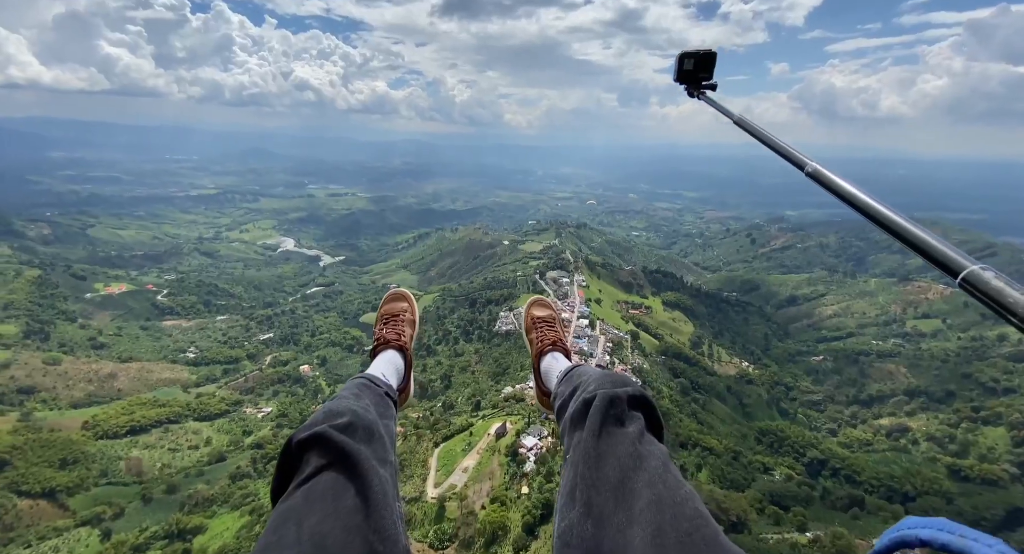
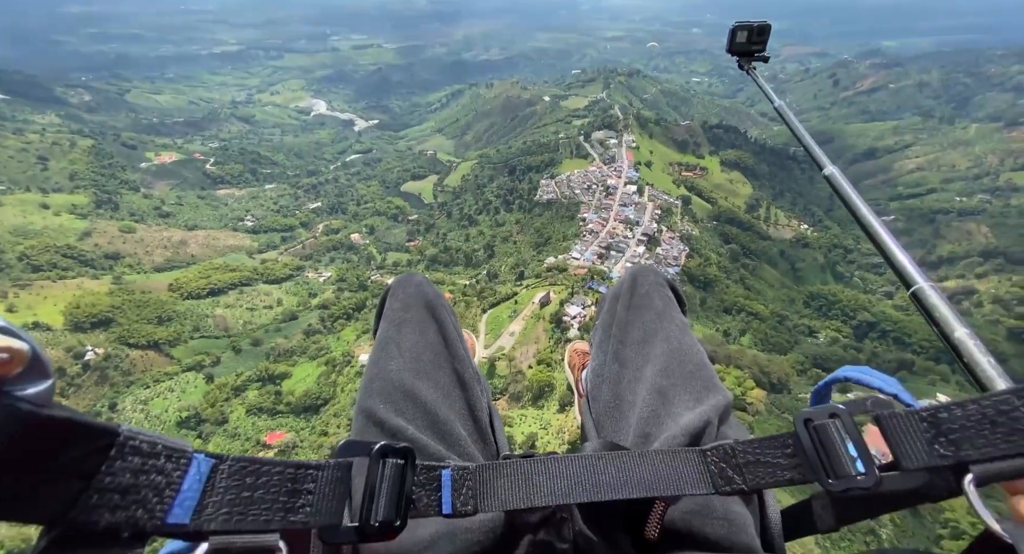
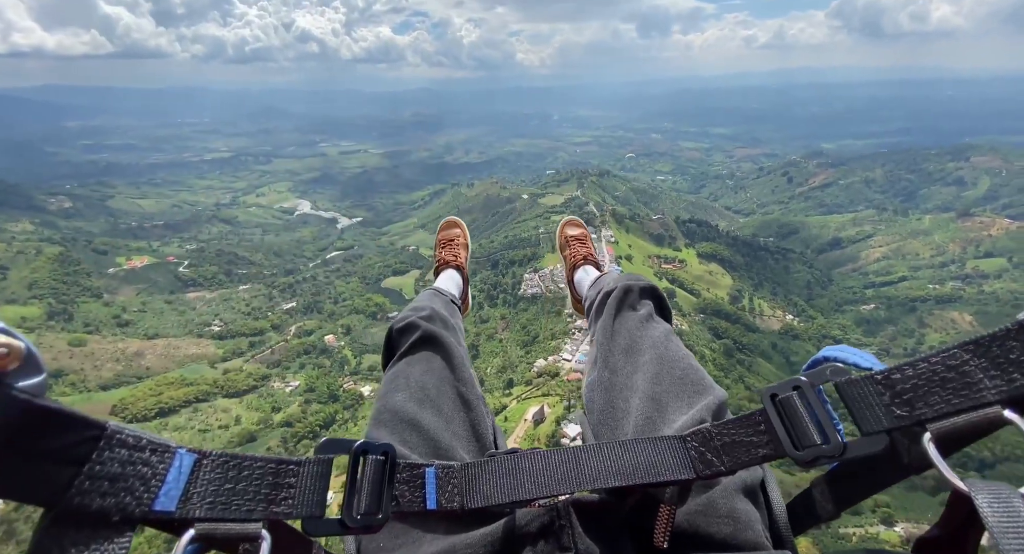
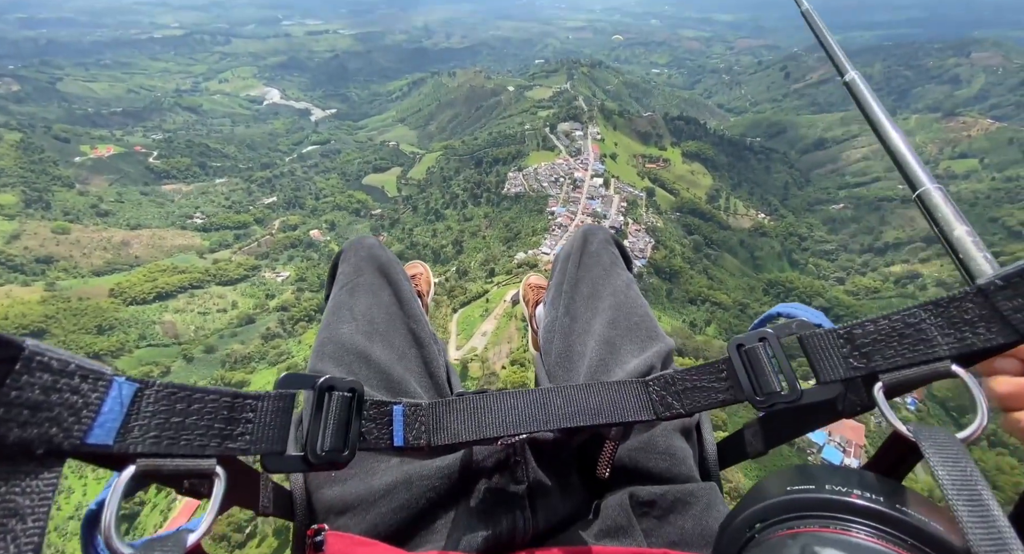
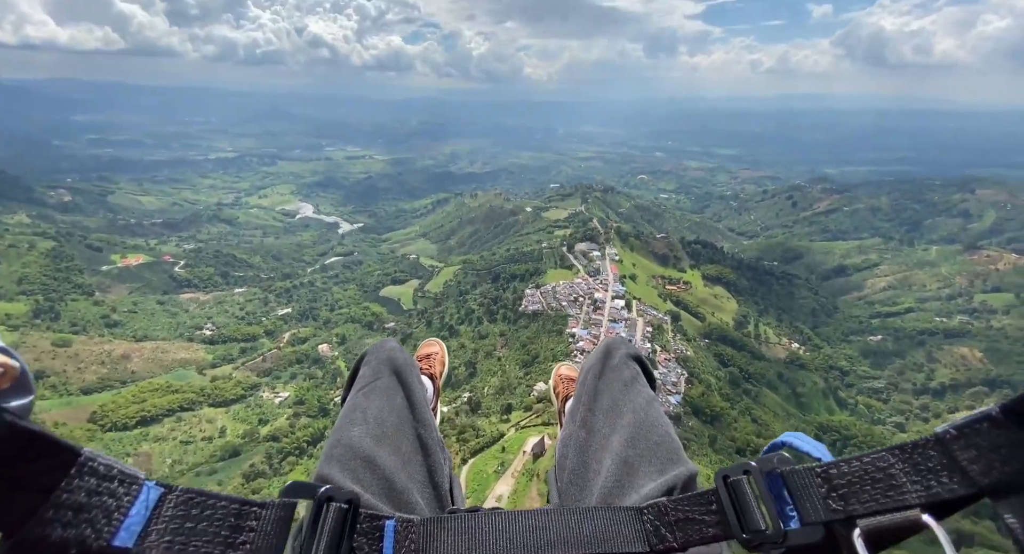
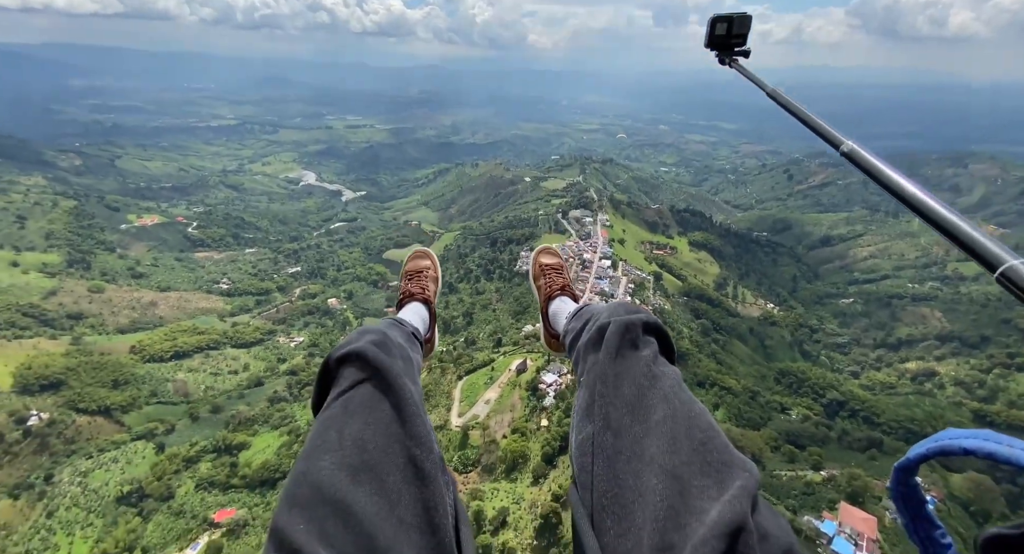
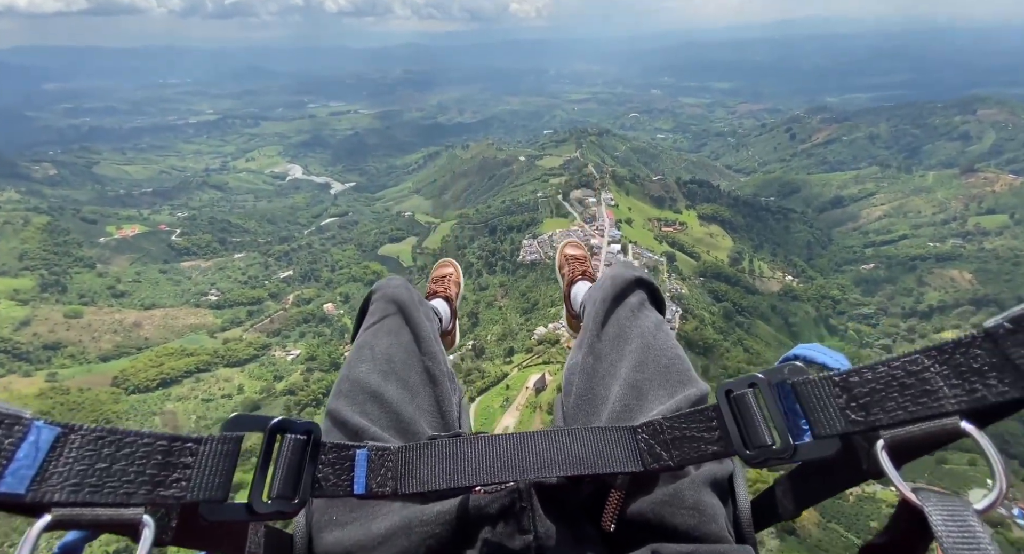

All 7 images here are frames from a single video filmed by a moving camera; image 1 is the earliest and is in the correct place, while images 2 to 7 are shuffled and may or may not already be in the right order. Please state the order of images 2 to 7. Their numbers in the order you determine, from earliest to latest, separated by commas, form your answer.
6, 2, 4, 3, 7, 5
